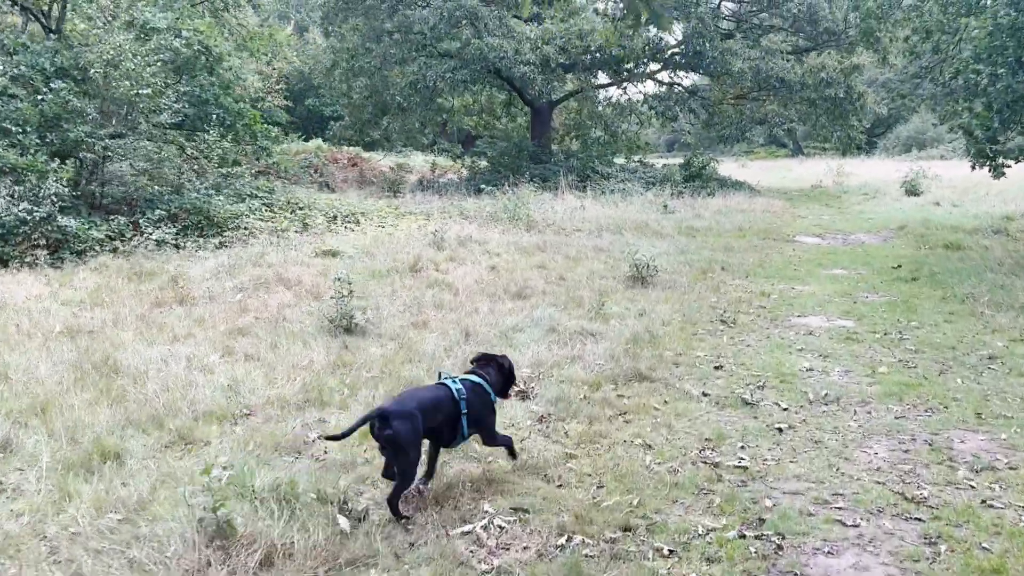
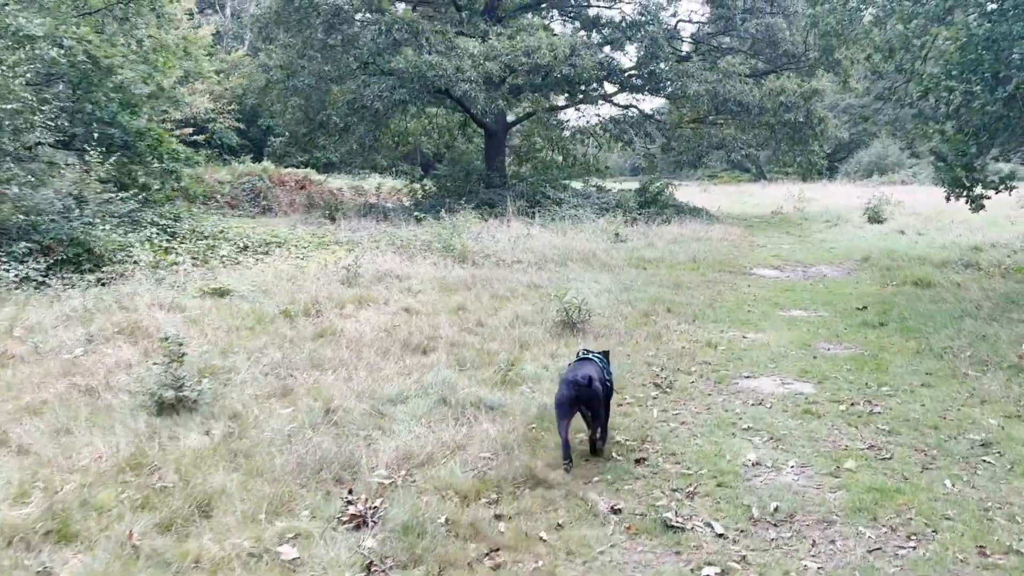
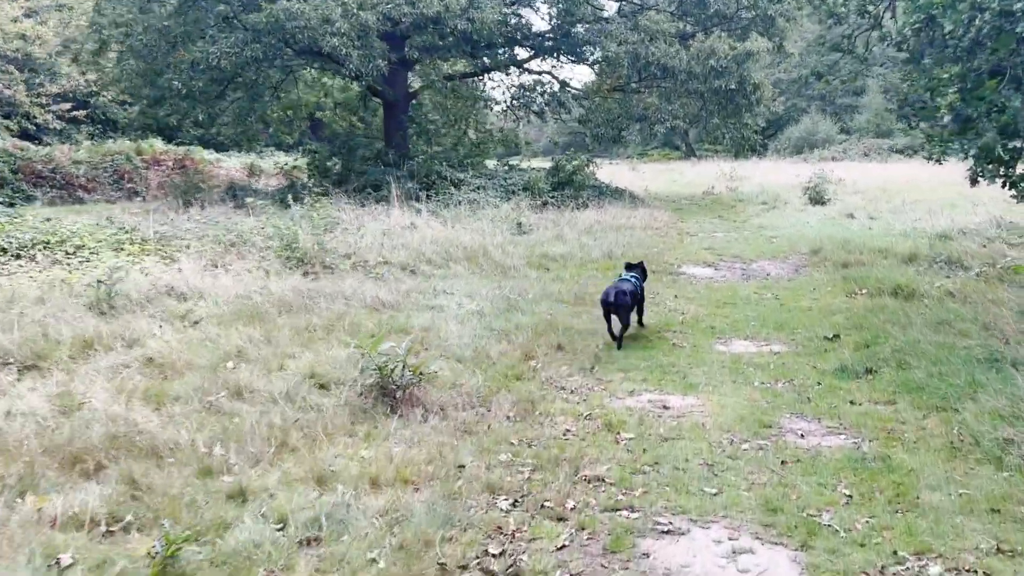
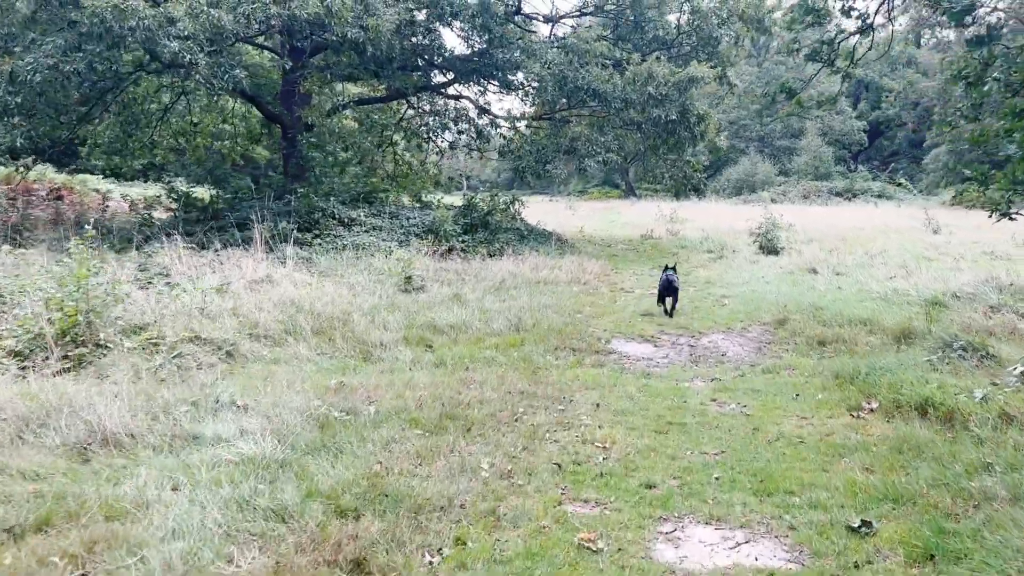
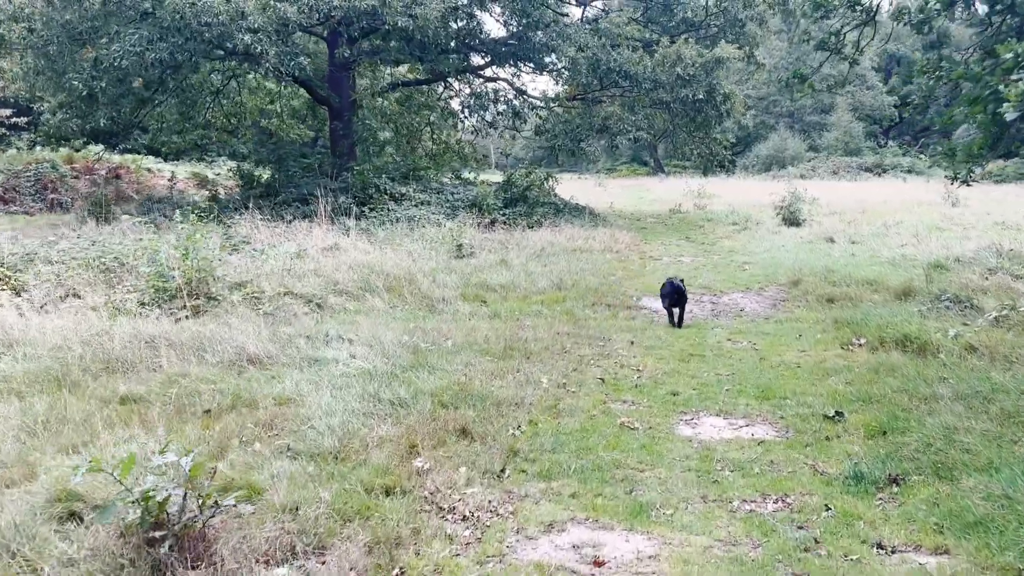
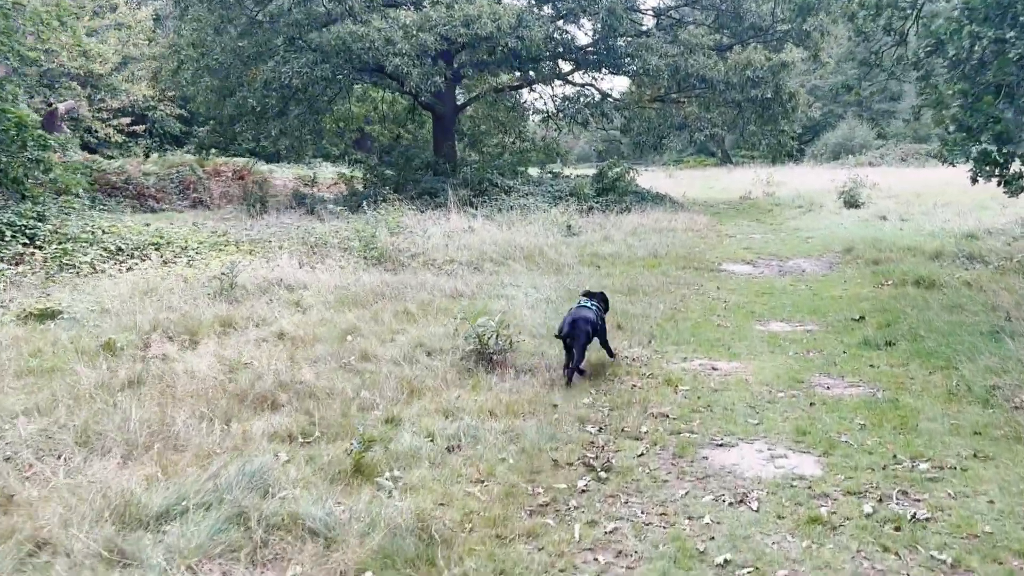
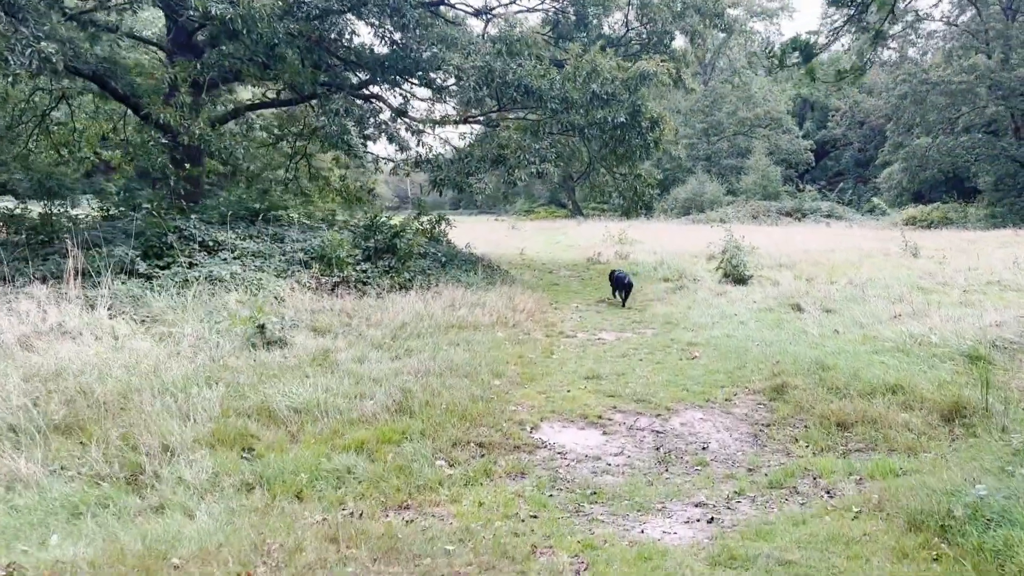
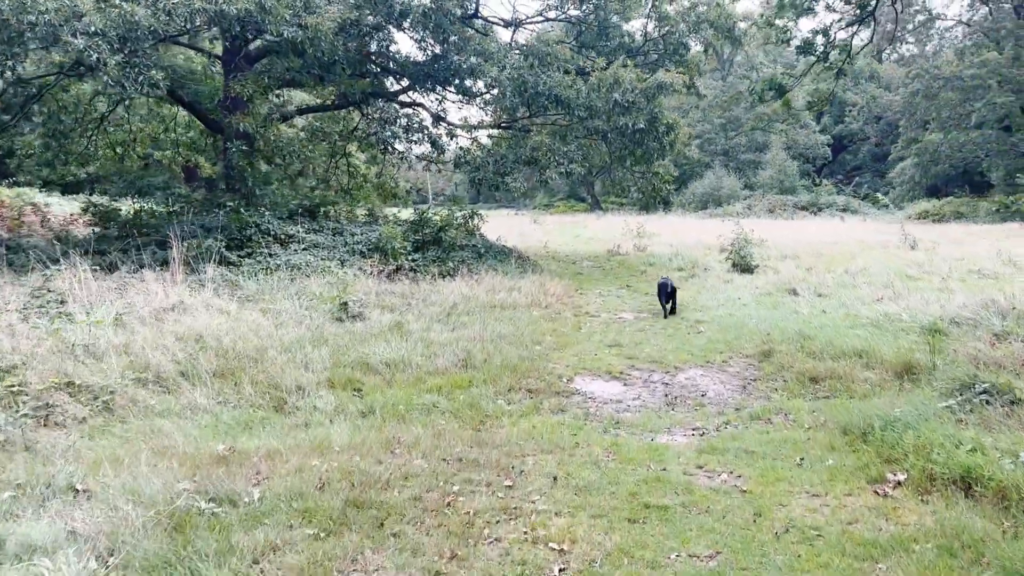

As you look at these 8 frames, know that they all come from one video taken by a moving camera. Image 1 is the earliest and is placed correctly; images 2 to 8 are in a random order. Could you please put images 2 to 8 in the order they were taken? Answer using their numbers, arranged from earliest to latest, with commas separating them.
2, 6, 3, 5, 4, 8, 7
